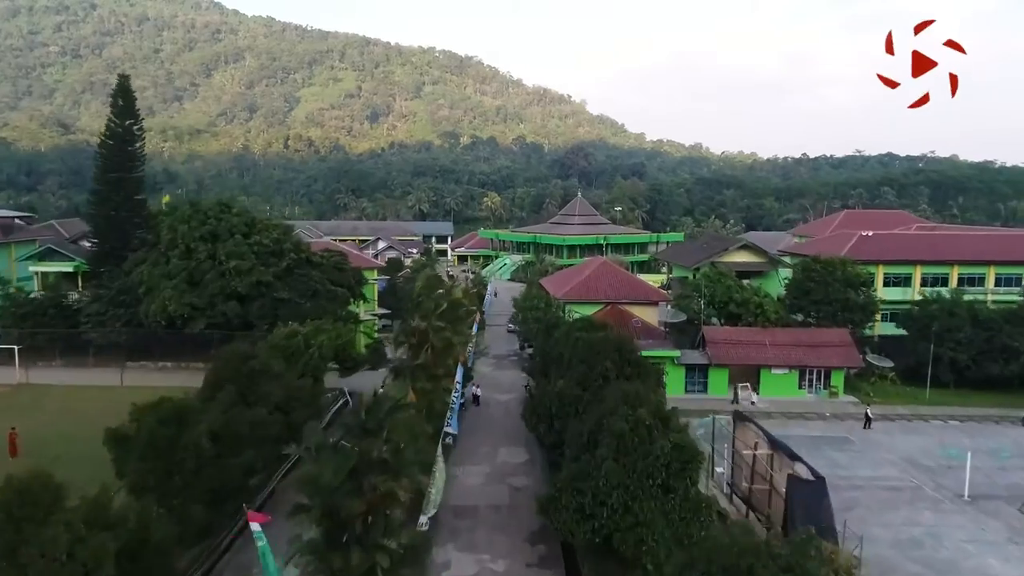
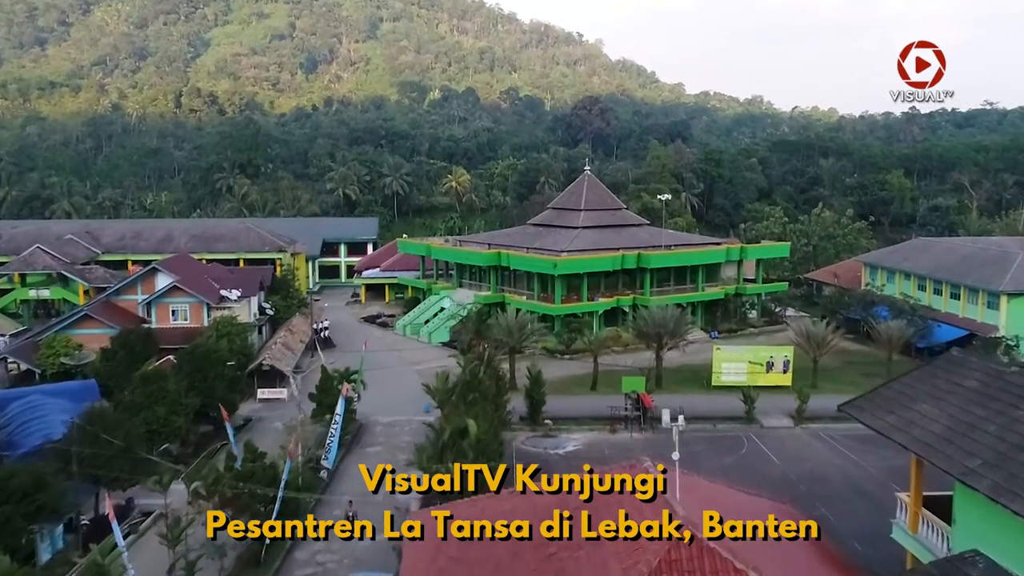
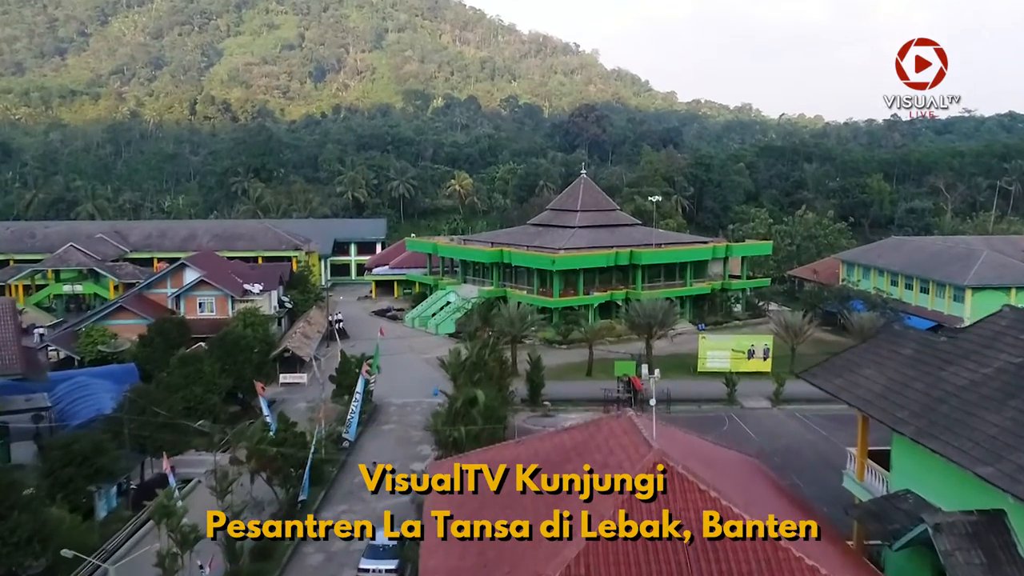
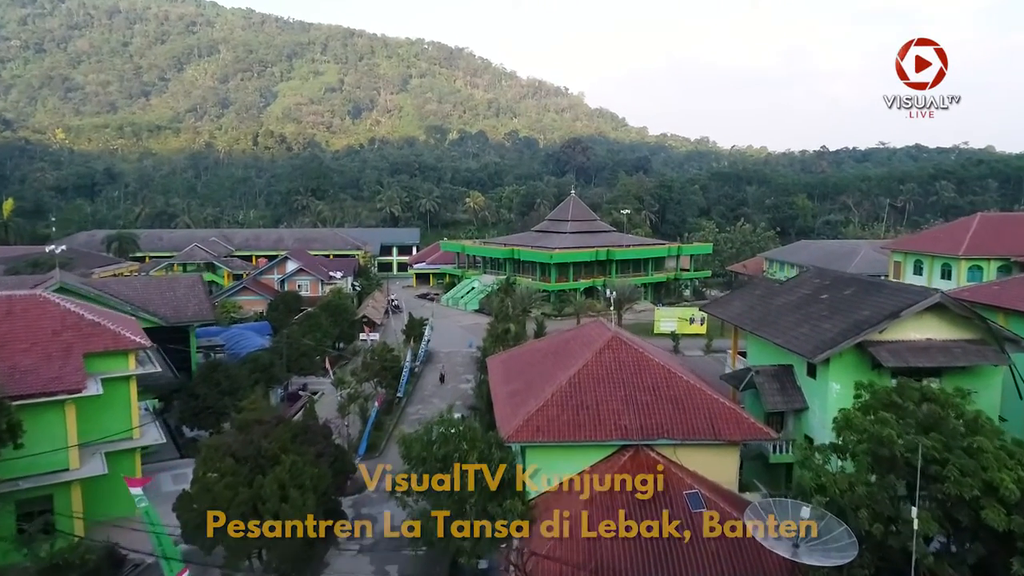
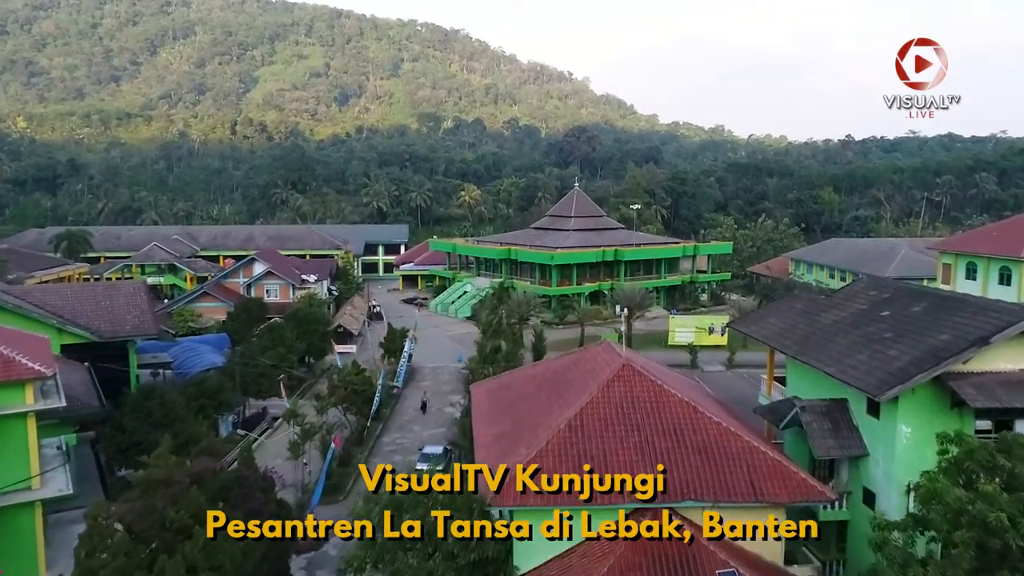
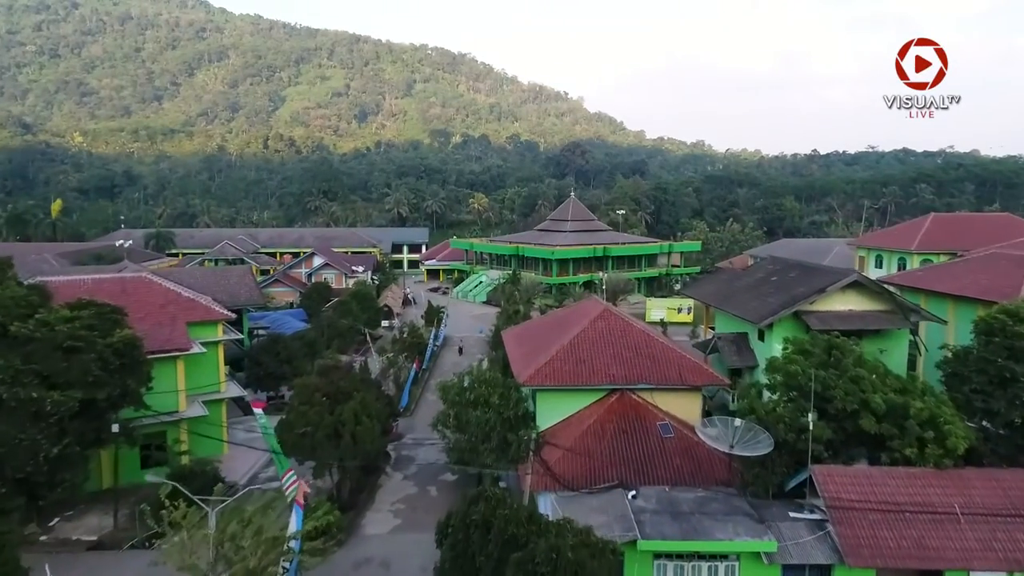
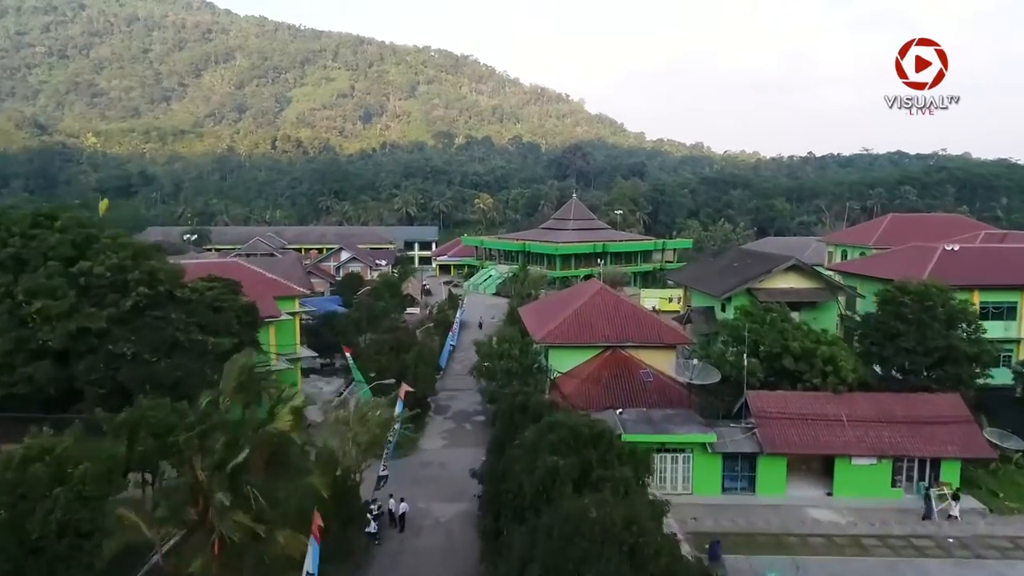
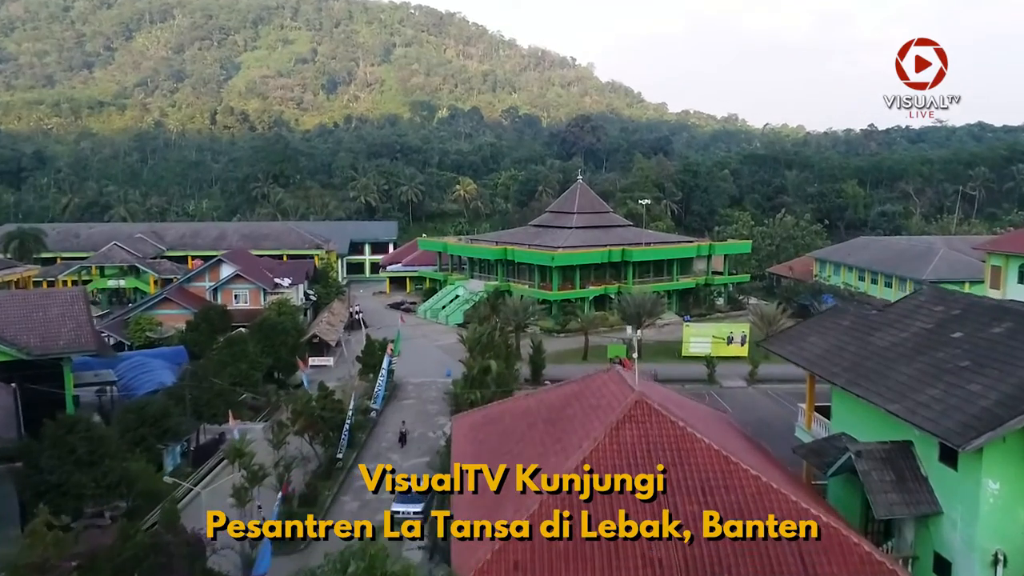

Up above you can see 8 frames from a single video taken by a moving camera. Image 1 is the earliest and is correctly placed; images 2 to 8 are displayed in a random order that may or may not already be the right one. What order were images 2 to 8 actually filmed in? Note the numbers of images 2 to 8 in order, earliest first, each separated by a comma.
7, 6, 4, 5, 8, 3, 2
